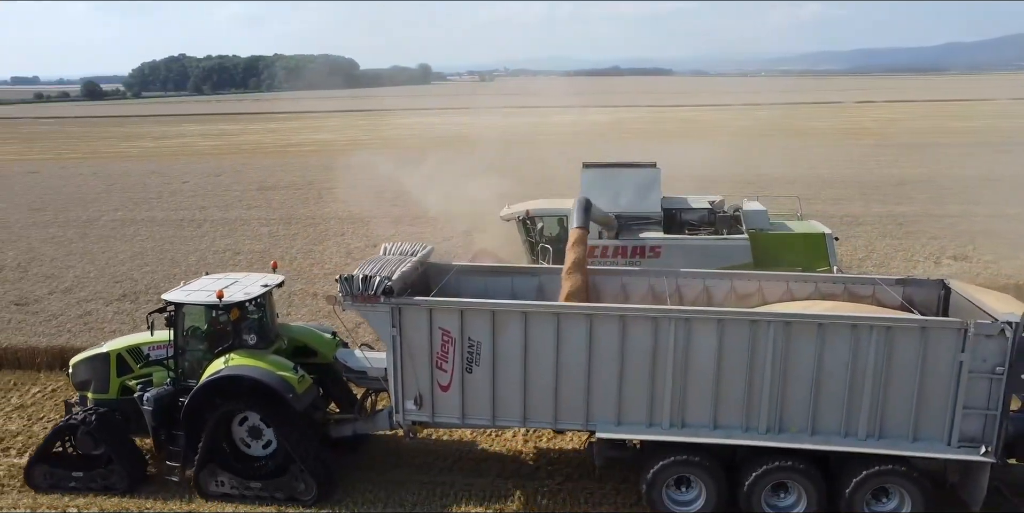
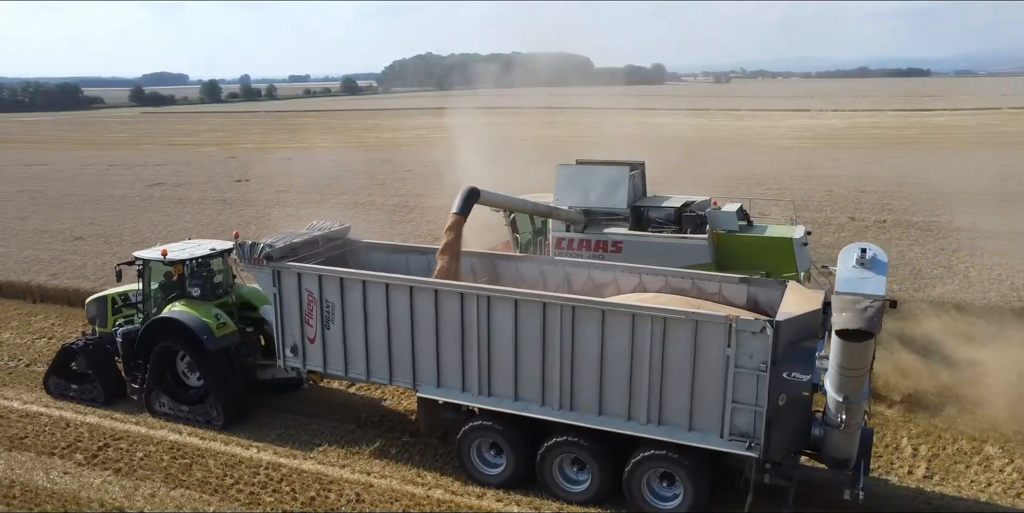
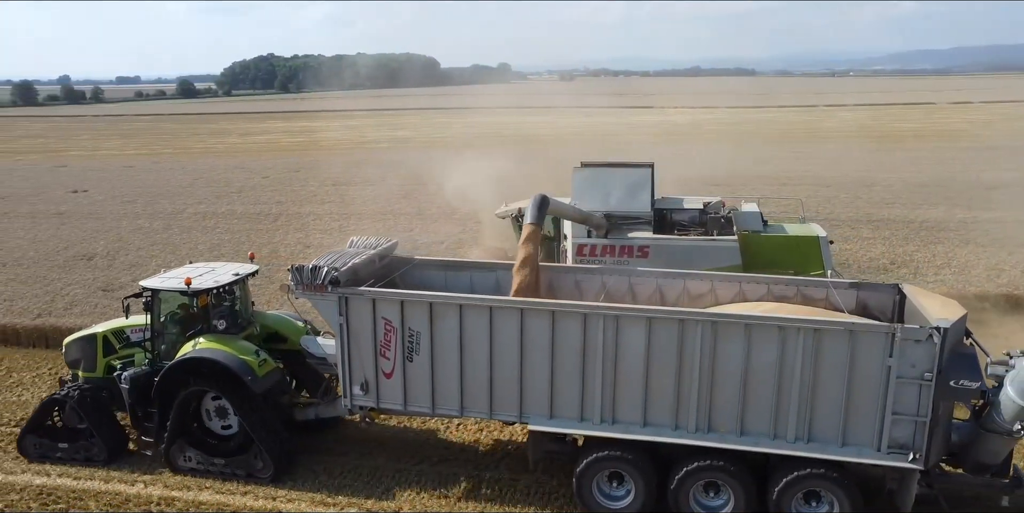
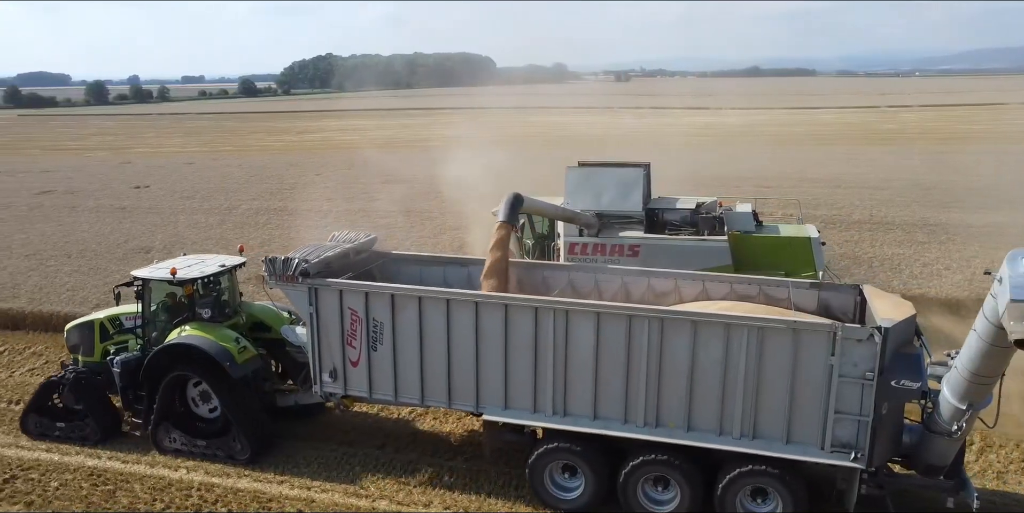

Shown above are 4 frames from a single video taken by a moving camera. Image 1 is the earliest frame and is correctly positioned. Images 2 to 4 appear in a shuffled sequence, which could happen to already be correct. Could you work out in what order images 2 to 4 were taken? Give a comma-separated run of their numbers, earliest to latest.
3, 4, 2
